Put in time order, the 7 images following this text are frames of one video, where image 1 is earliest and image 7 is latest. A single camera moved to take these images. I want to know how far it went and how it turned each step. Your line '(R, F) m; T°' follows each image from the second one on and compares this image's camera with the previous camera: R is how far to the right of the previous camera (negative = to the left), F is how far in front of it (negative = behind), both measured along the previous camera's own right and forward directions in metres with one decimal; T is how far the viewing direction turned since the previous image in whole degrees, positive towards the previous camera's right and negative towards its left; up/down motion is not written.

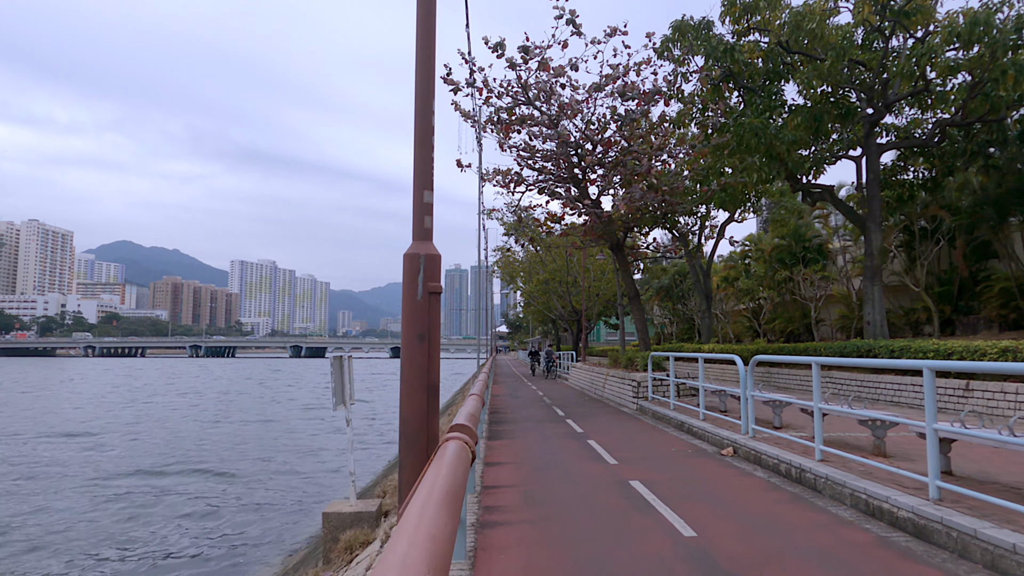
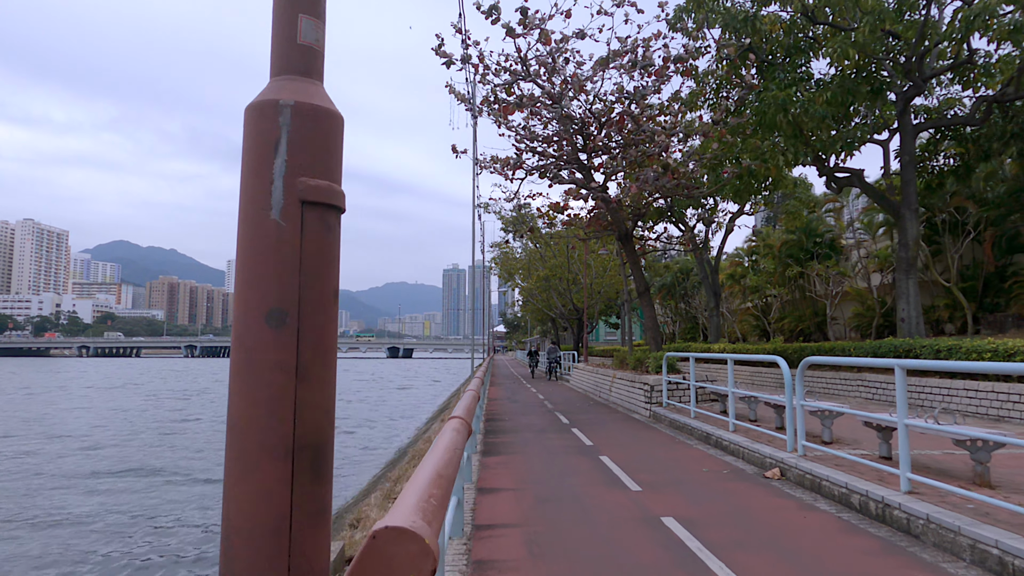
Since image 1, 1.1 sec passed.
(0.0, +1.4) m; 0°
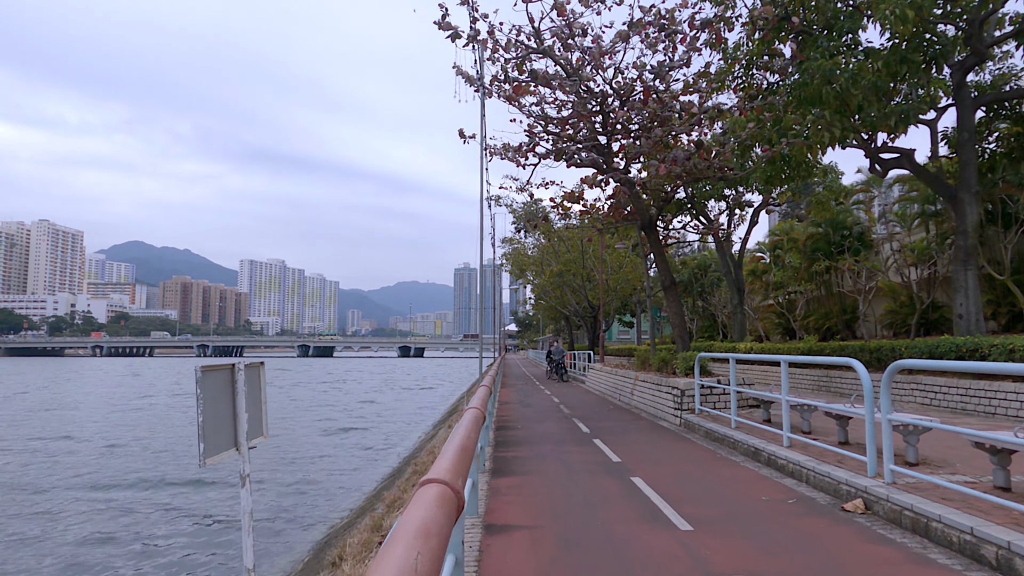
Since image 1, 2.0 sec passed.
(0.0, +1.3) m; -1°
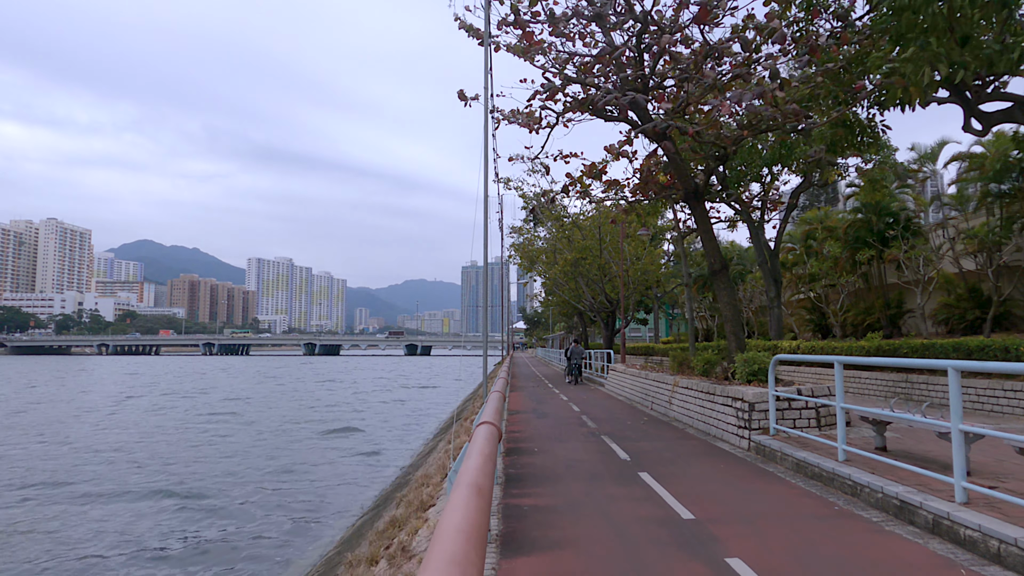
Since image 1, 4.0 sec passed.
(-0.1, +2.6) m; -1°
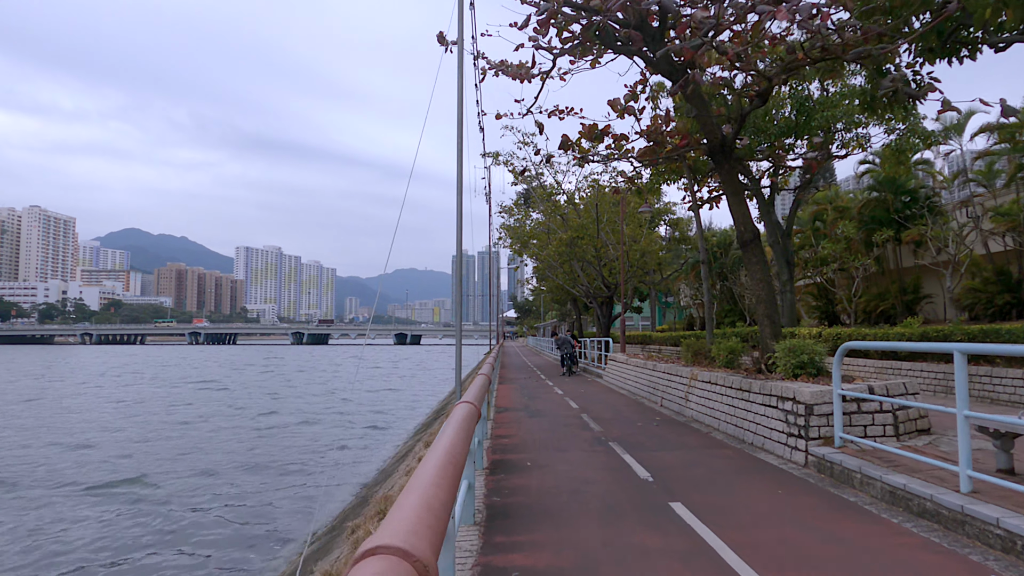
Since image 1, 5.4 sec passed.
(+0.1, +2.0) m; +1°
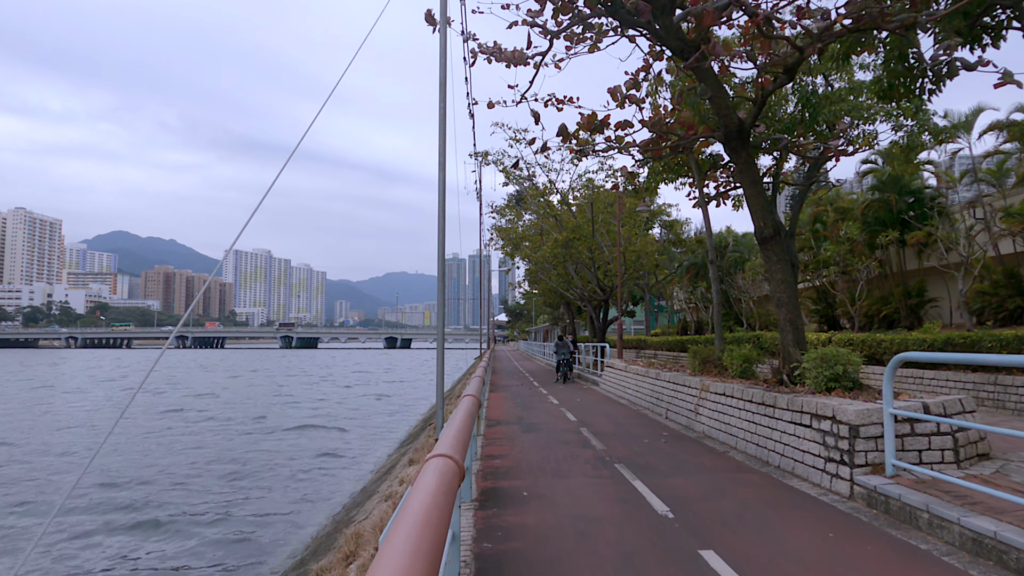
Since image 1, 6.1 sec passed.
(0.0, +1.0) m; +1°
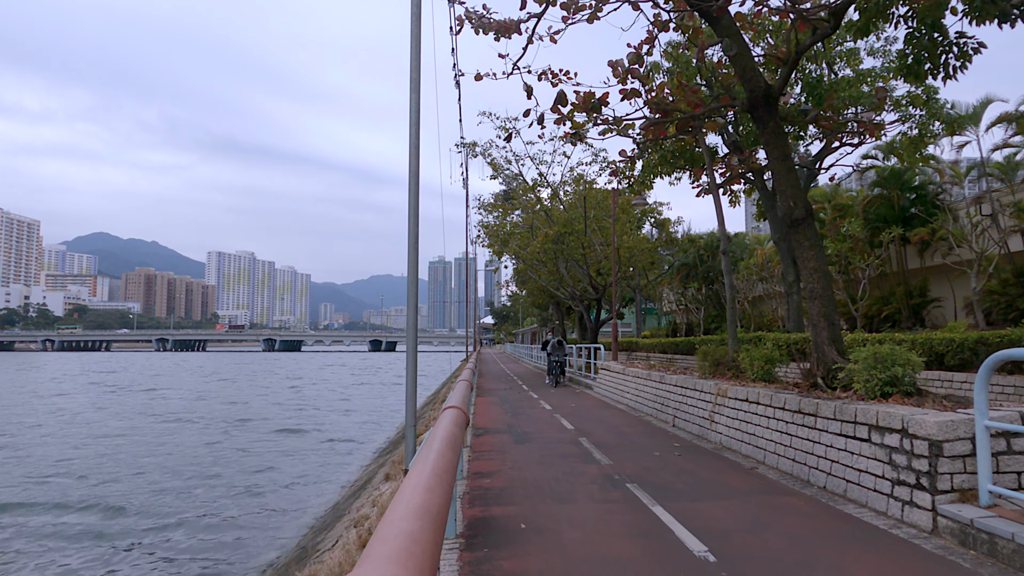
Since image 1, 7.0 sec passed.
(-0.1, +1.1) m; +1°
